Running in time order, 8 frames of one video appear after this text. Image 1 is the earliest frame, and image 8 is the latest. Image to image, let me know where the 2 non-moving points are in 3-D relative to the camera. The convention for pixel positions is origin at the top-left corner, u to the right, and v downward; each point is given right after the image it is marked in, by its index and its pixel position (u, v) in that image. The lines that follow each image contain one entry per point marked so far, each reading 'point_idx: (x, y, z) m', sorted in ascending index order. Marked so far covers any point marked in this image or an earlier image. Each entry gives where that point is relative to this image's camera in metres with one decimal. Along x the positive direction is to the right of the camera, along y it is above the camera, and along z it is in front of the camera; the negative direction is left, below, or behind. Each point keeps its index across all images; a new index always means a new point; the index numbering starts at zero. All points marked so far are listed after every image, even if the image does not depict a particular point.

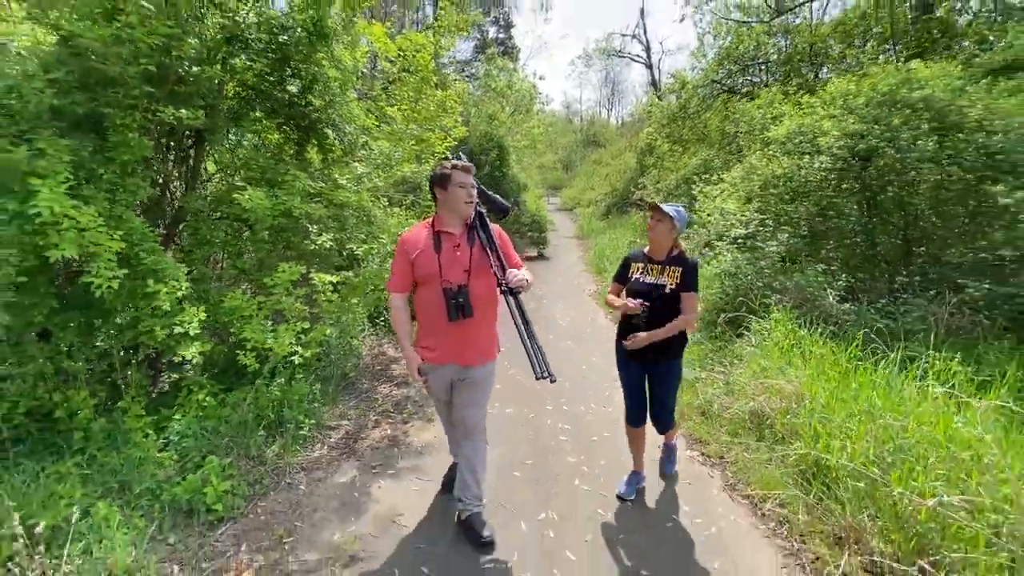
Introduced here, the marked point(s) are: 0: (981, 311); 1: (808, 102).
0: (+4.4, -0.2, +4.6) m
1: (+3.8, +2.4, +6.3) m
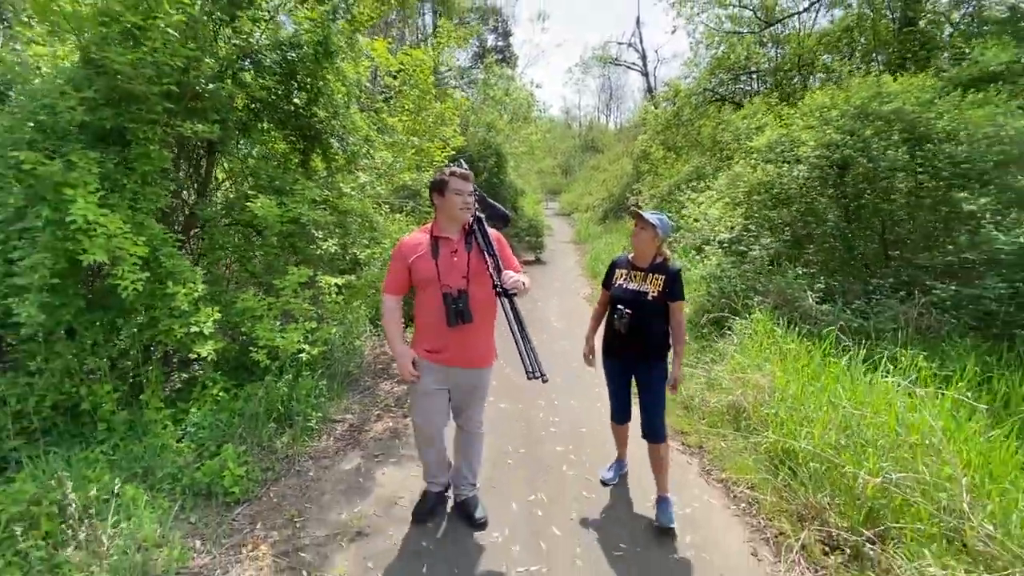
0: (+4.3, -0.2, +4.9) m
1: (+3.7, +2.4, +6.6) m
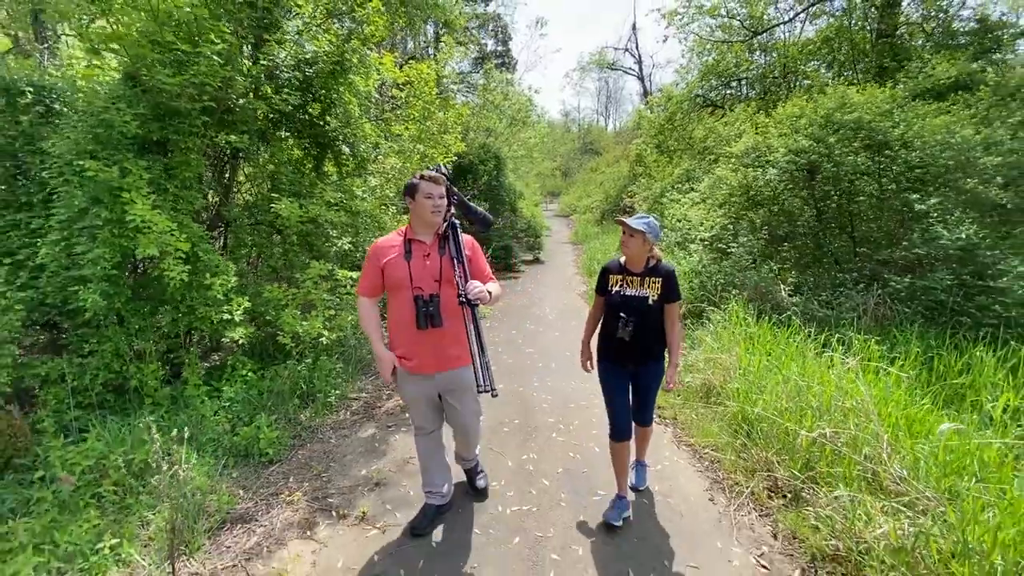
0: (+4.3, -0.1, +5.4) m
1: (+3.7, +2.5, +7.2) m
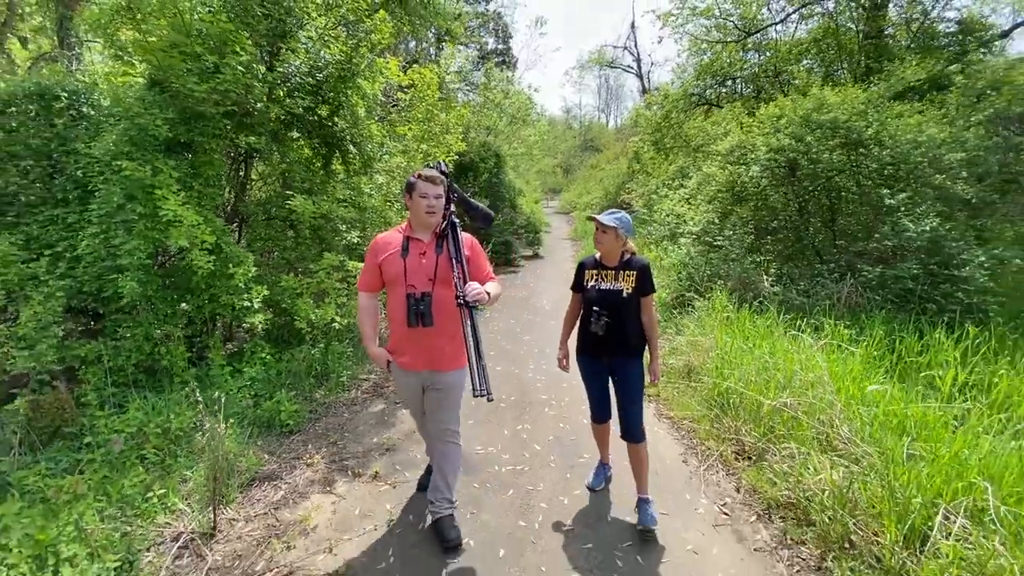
0: (+4.3, 0.0, +5.7) m
1: (+3.6, +2.6, +7.5) m
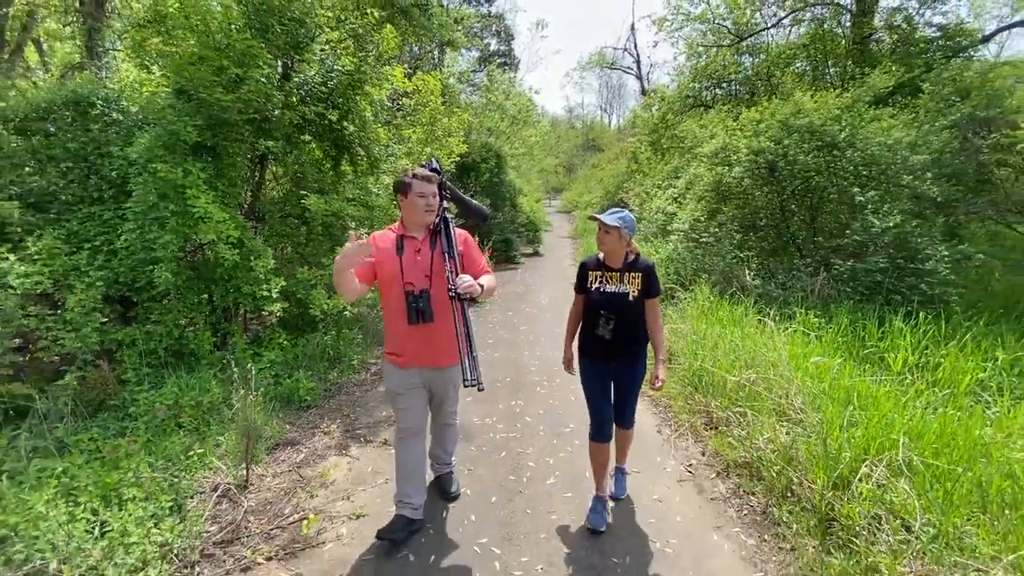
0: (+4.2, +0.1, +6.2) m
1: (+3.6, +2.7, +8.0) m
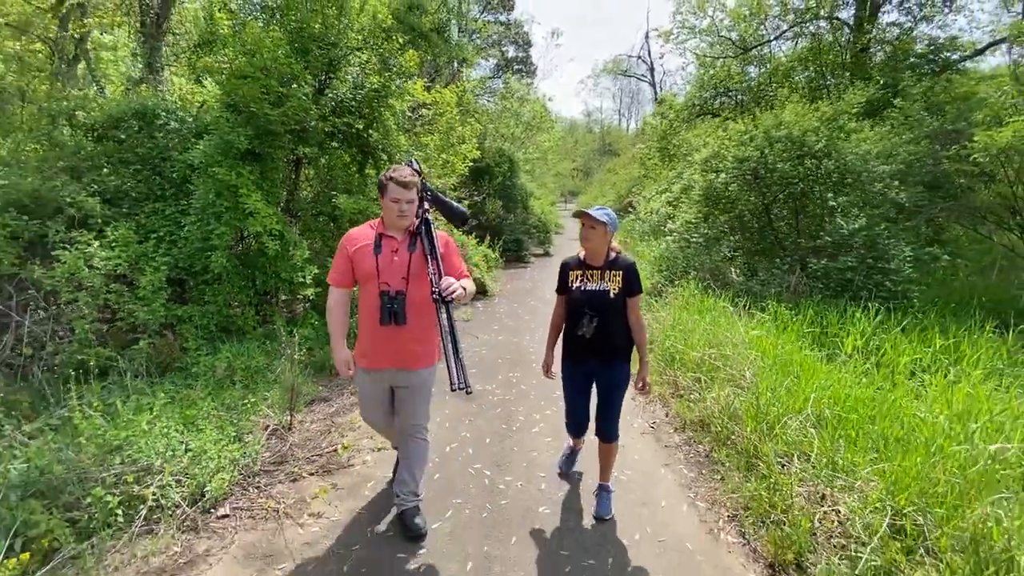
0: (+4.3, +0.1, +6.8) m
1: (+3.8, +2.7, +8.6) m
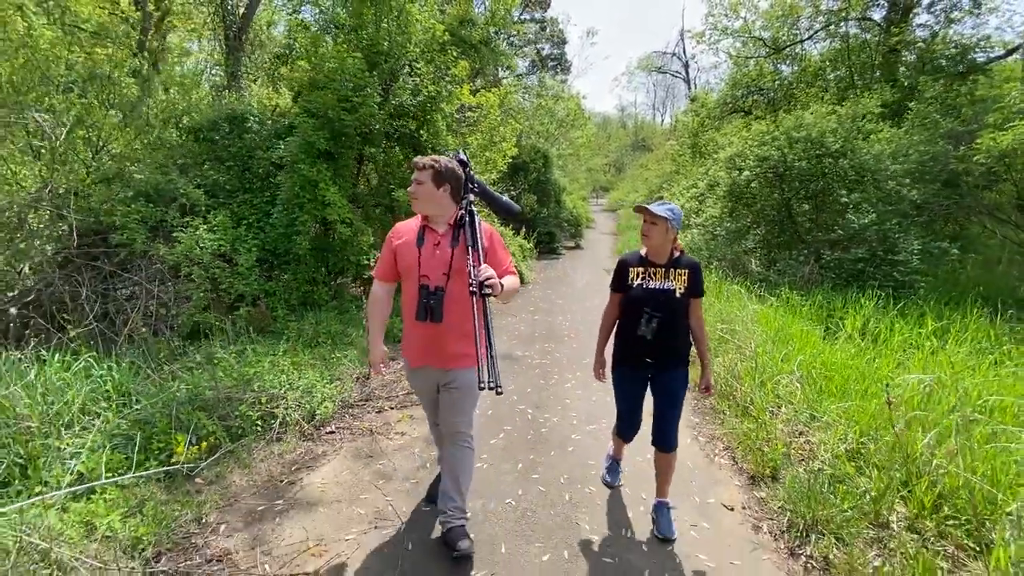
0: (+4.8, +0.3, +7.4) m
1: (+4.5, +2.9, +9.2) m
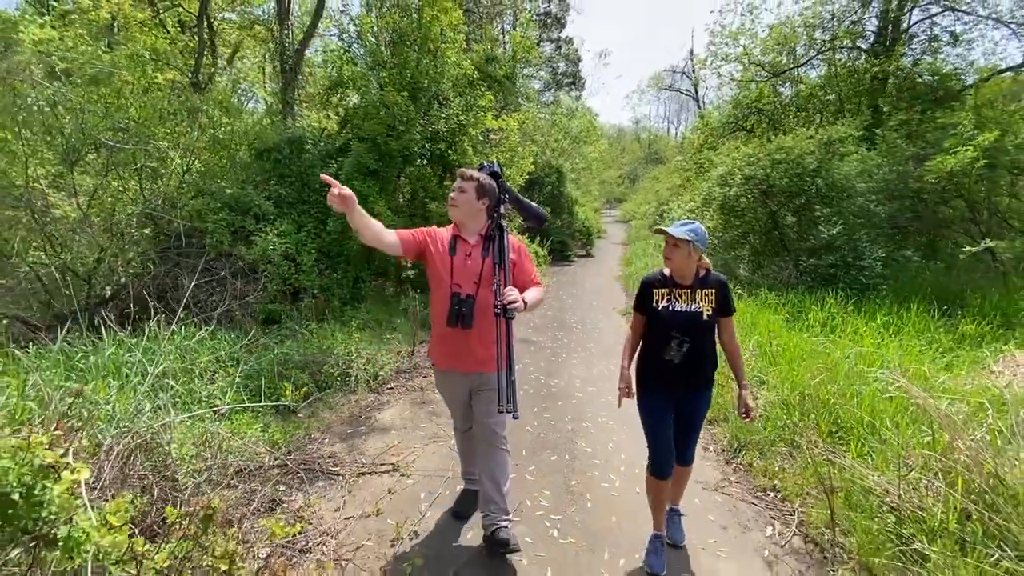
0: (+5.1, +0.2, +8.4) m
1: (+4.8, +2.8, +10.3) m
